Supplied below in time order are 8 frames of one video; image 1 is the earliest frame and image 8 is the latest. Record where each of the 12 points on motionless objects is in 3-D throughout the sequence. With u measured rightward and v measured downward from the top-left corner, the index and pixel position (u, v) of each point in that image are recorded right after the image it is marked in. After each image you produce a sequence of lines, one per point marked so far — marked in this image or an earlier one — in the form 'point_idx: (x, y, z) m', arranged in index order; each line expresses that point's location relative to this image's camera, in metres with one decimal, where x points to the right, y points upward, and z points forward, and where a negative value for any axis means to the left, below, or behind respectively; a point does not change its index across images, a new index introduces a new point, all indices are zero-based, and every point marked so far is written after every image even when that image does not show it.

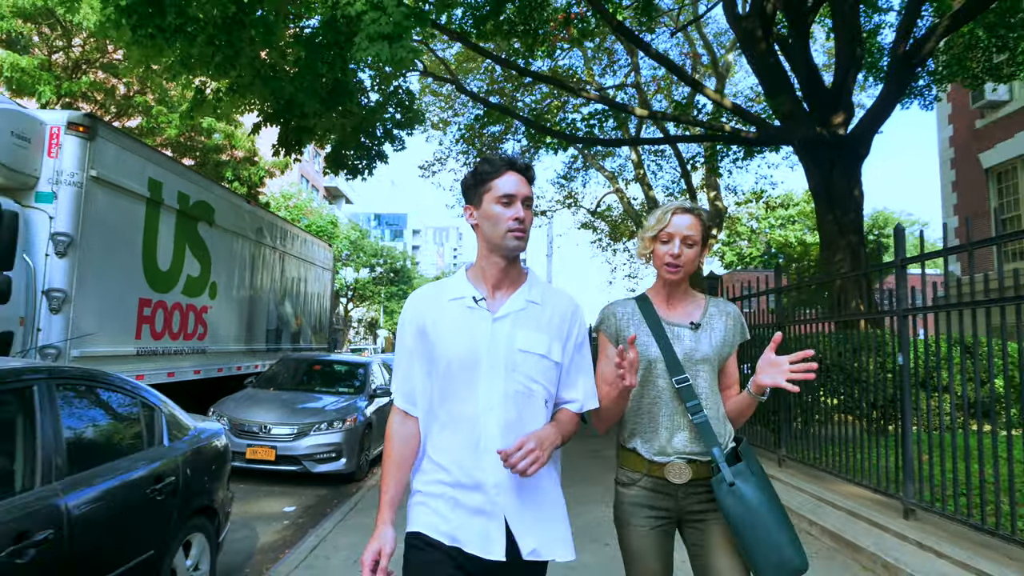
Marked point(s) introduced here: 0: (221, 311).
0: (-3.7, -0.3, +9.4) m
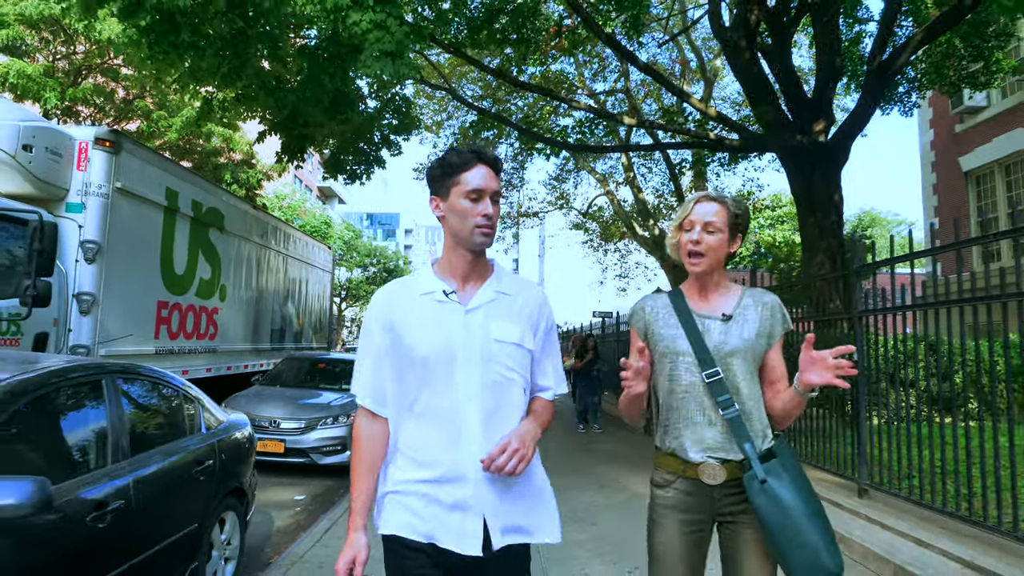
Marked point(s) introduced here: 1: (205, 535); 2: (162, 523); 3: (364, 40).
0: (-3.7, -0.3, +9.8) m
1: (-1.7, -1.4, +4.1) m
2: (-1.7, -1.1, +3.6) m
3: (-1.5, +2.6, +7.7) m
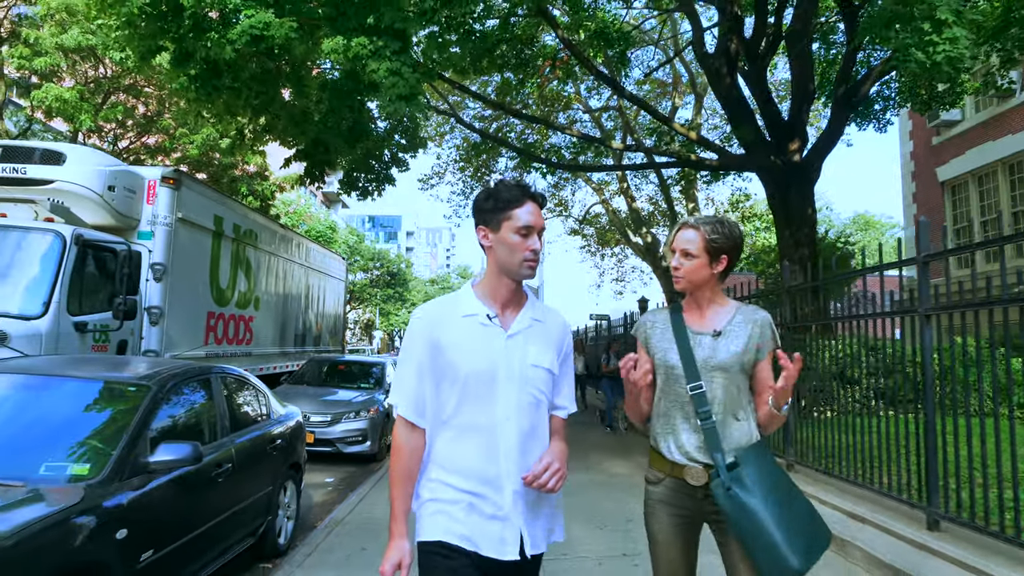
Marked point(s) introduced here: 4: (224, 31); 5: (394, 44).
0: (-3.7, -0.5, +11.0) m
1: (-1.7, -1.5, +5.3) m
2: (-1.7, -1.3, +4.8) m
3: (-1.6, +2.5, +8.9) m
4: (-3.5, +3.1, +9.0) m
5: (-1.4, +3.0, +8.9) m
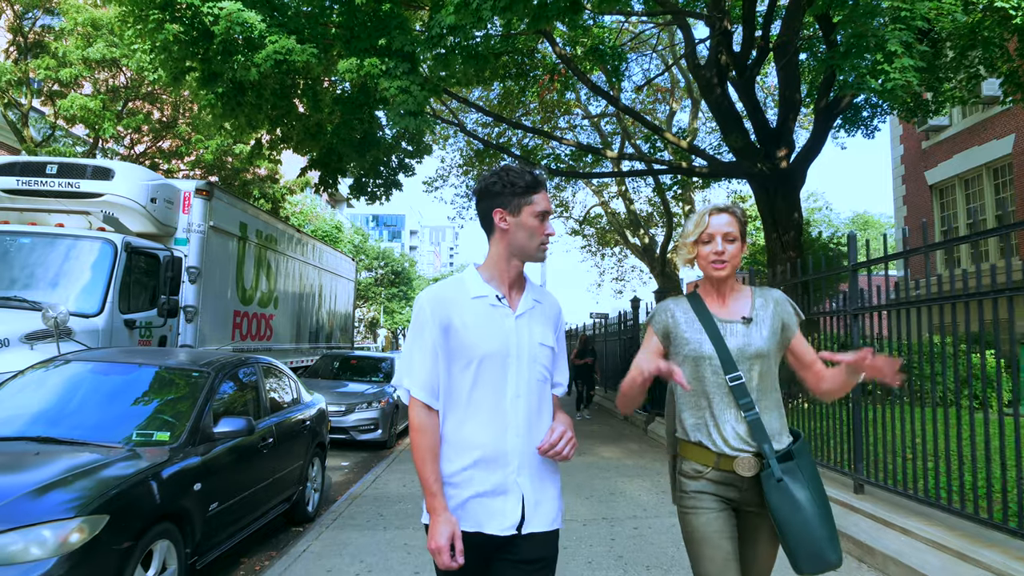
0: (-3.7, -0.5, +11.9) m
1: (-1.7, -1.5, +6.2) m
2: (-1.7, -1.3, +5.6) m
3: (-1.6, +2.4, +9.7) m
4: (-3.5, +3.1, +9.8) m
5: (-1.4, +3.0, +9.7) m
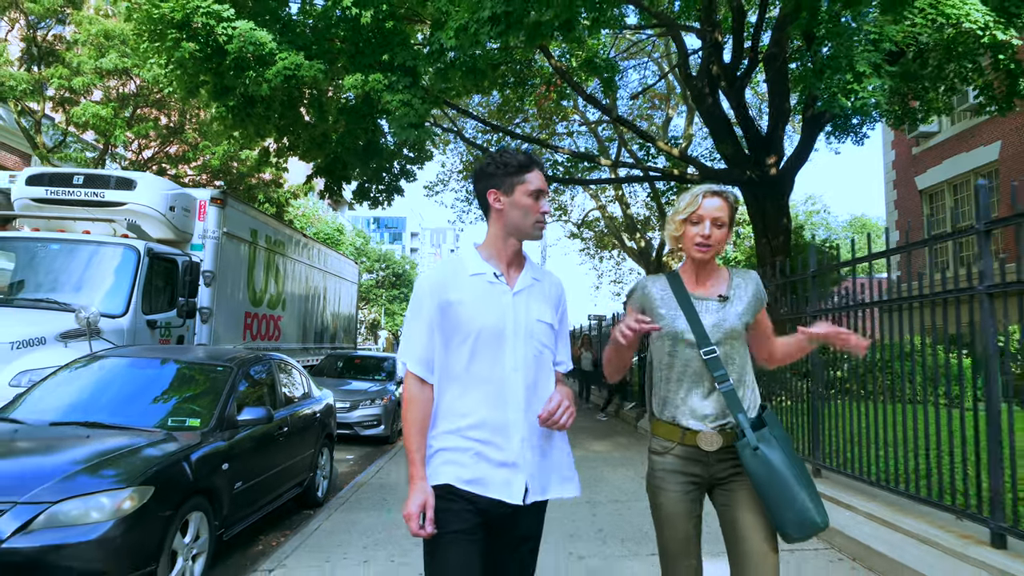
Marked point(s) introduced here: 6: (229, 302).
0: (-3.8, -0.5, +12.4) m
1: (-1.8, -1.6, +6.7) m
2: (-1.8, -1.3, +6.2) m
3: (-1.6, +2.4, +10.3) m
4: (-3.5, +3.1, +10.4) m
5: (-1.5, +2.9, +10.3) m
6: (-3.6, -0.2, +9.5) m
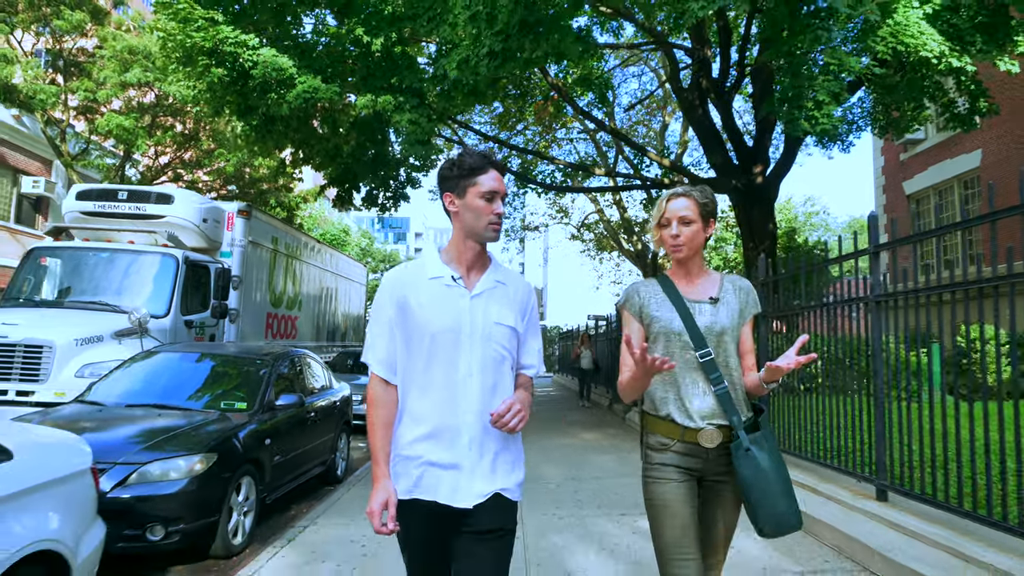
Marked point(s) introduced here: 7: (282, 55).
0: (-3.8, -0.6, +13.4) m
1: (-1.8, -1.6, +7.7) m
2: (-1.9, -1.4, +7.1) m
3: (-1.6, +2.4, +11.2) m
4: (-3.6, +3.0, +11.4) m
5: (-1.5, +2.9, +11.3) m
6: (-3.7, -0.2, +10.5) m
7: (-3.6, +3.6, +11.5) m
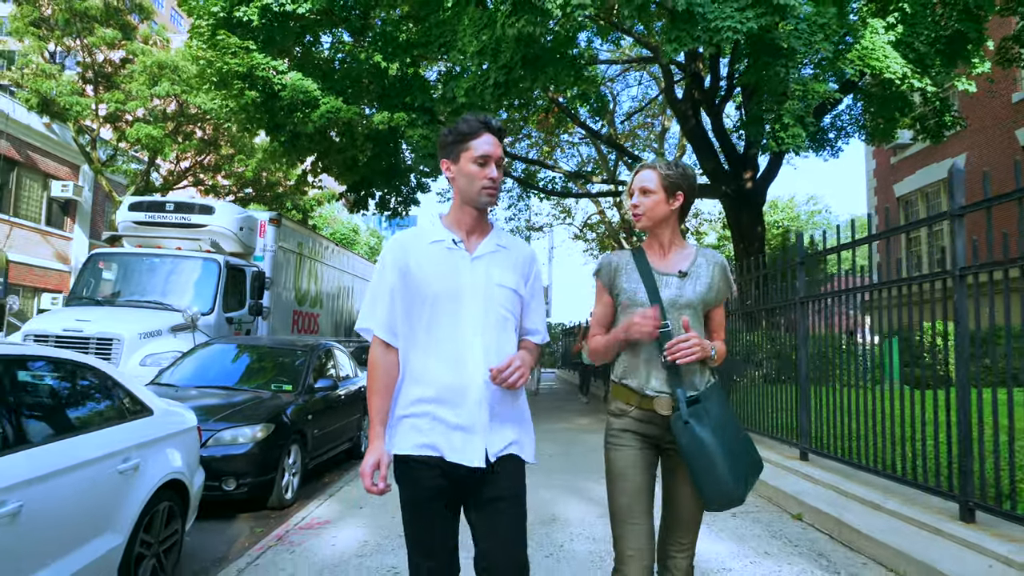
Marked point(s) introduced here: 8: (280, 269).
0: (-3.8, -0.6, +14.6) m
1: (-1.8, -1.6, +8.9) m
2: (-1.9, -1.4, +8.3) m
3: (-1.6, +2.4, +12.4) m
4: (-3.5, +3.0, +12.5) m
5: (-1.5, +2.9, +12.4) m
6: (-3.6, -0.2, +11.7) m
7: (-3.5, +3.6, +12.7) m
8: (-3.6, +0.3, +11.7) m
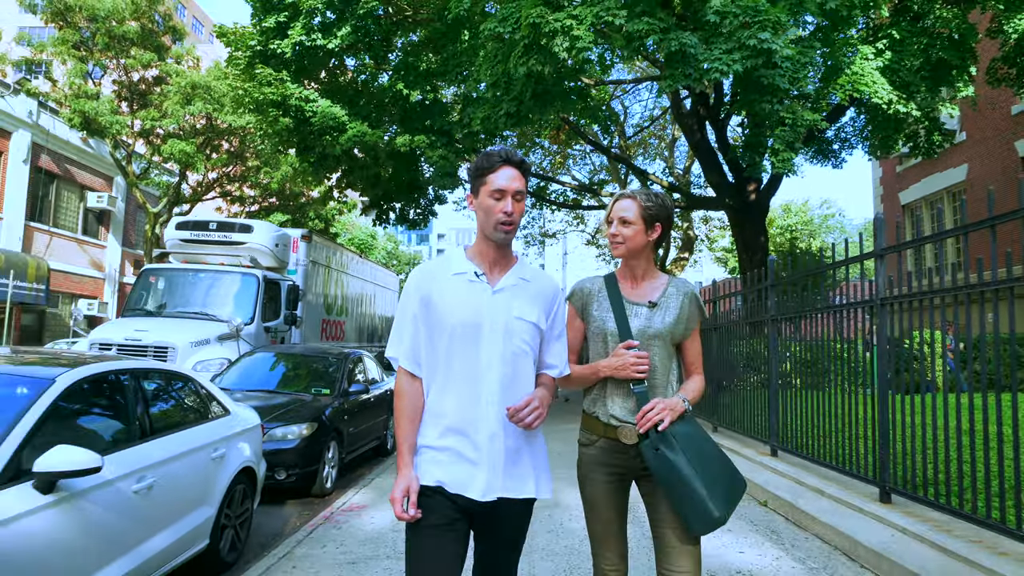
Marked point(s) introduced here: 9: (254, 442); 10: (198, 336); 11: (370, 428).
0: (-3.5, -0.8, +15.6) m
1: (-1.7, -1.8, +9.8) m
2: (-1.7, -1.6, +9.3) m
3: (-1.4, +2.2, +13.4) m
4: (-3.3, +2.9, +13.6) m
5: (-1.3, +2.7, +13.4) m
6: (-3.4, -0.4, +12.7) m
7: (-3.3, +3.4, +13.7) m
8: (-3.4, +0.1, +12.7) m
9: (-1.9, -1.1, +5.3) m
10: (-4.1, -0.6, +9.5) m
11: (-1.7, -1.7, +9.0) m
